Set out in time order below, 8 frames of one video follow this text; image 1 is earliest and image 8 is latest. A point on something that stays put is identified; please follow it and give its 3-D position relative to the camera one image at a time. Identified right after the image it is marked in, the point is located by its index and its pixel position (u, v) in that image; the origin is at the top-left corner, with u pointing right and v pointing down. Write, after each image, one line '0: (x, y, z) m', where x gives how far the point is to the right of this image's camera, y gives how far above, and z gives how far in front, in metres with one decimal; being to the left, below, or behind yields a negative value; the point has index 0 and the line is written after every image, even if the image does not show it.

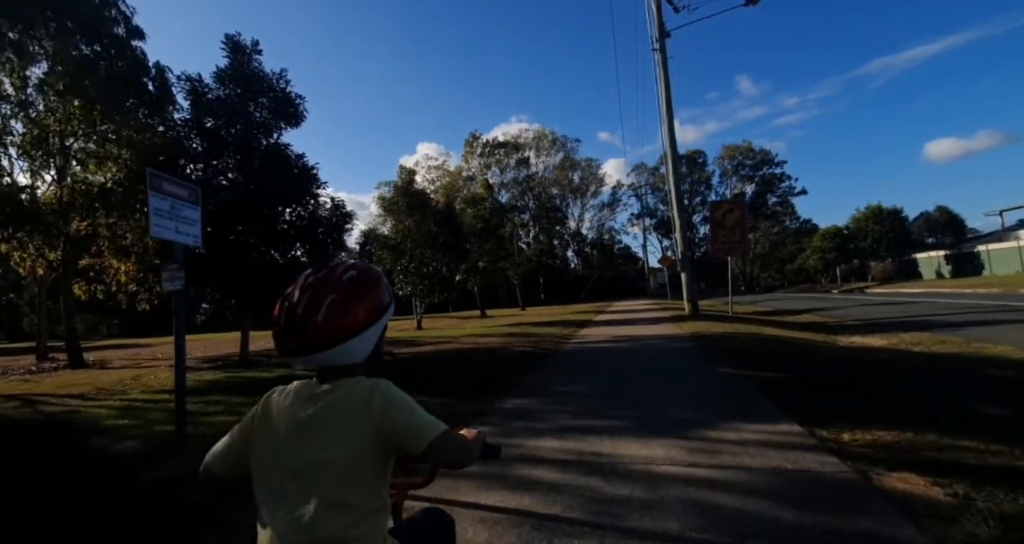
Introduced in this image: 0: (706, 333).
0: (+6.1, -1.9, +15.6) m
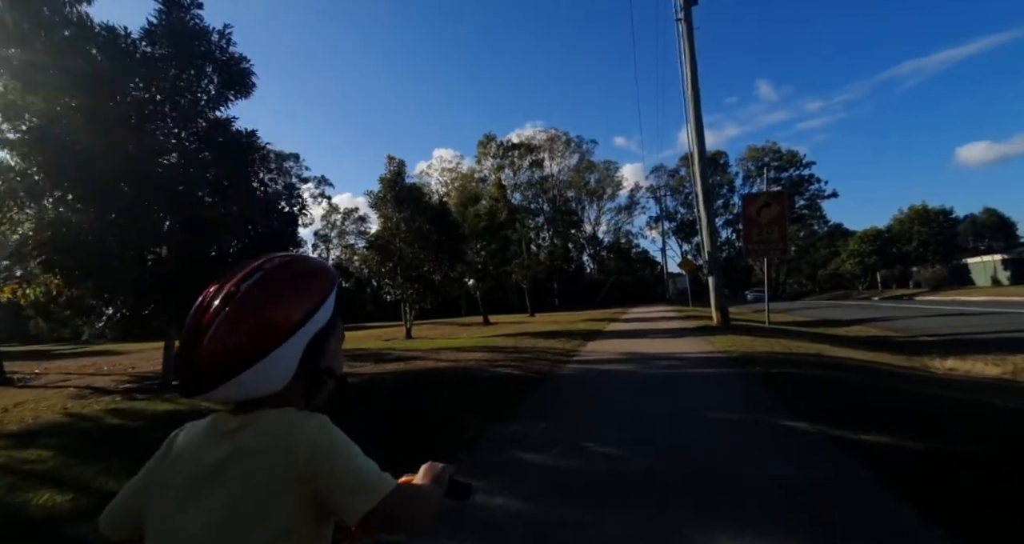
0: (+5.8, -2.0, +12.2) m
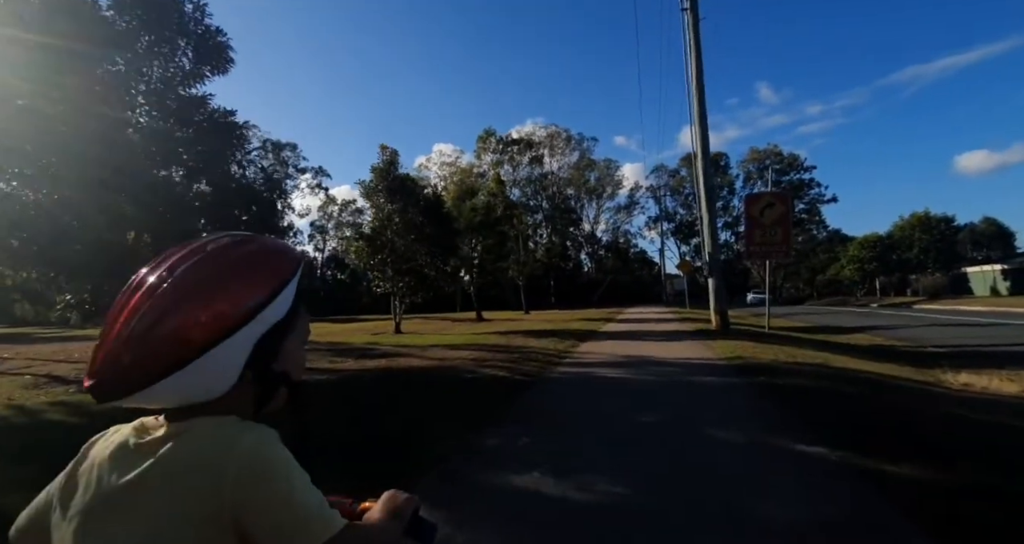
0: (+5.5, -2.0, +11.5) m
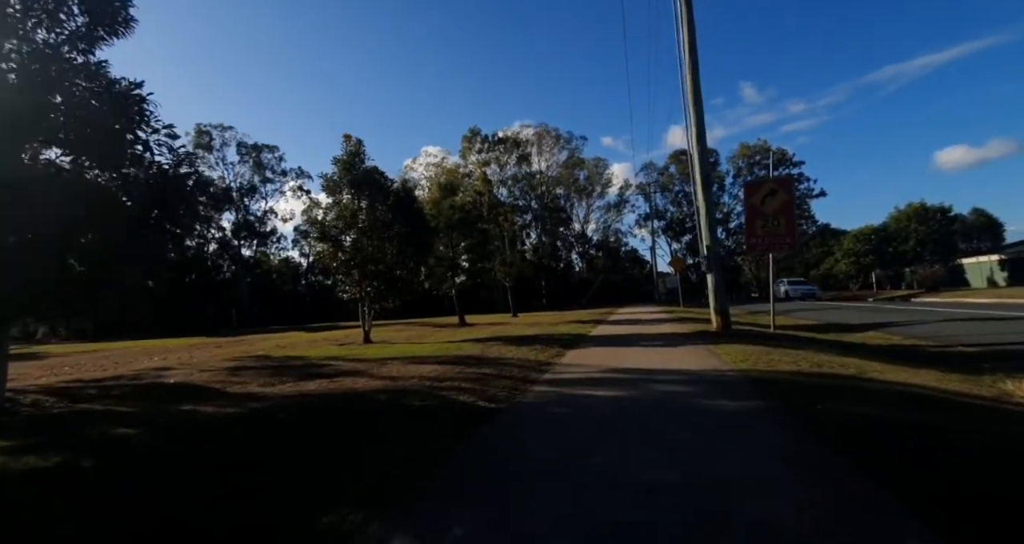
0: (+4.8, -1.9, +9.5) m
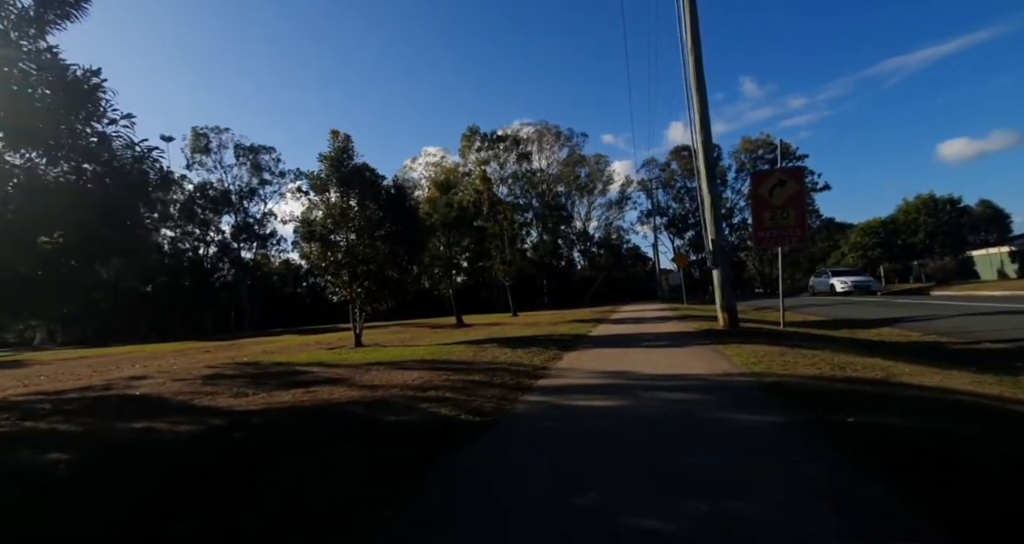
0: (+4.6, -1.7, +8.6) m
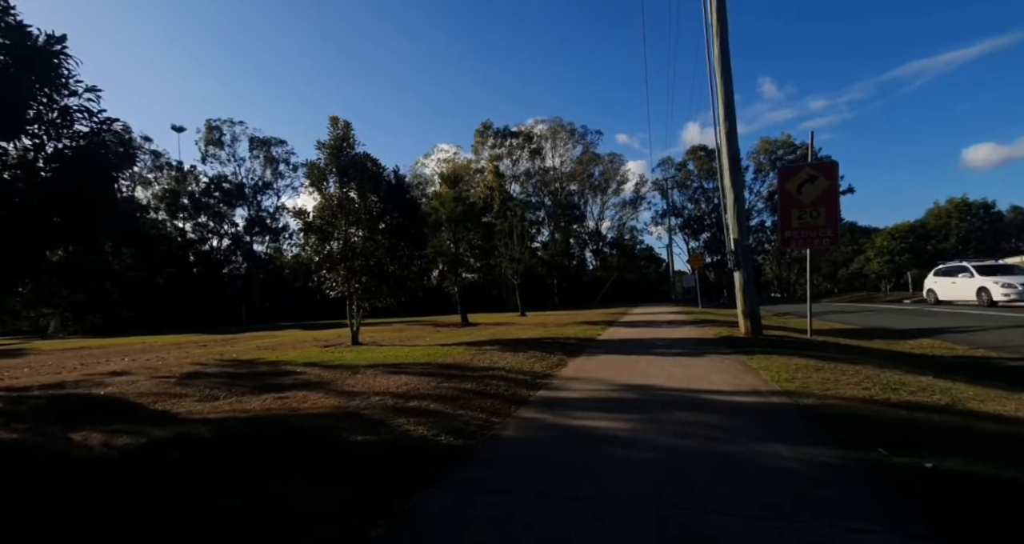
0: (+4.5, -1.8, +7.3) m
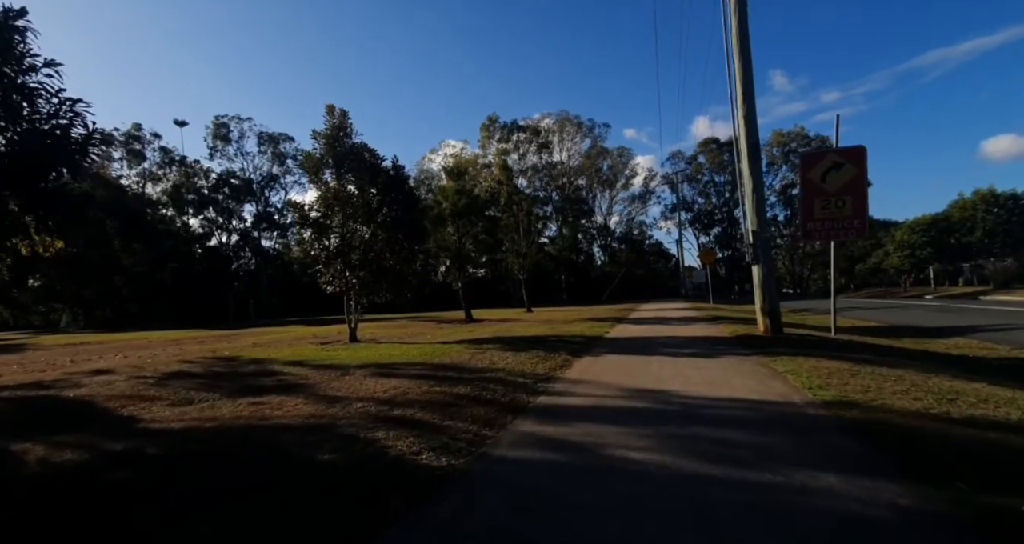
0: (+4.5, -1.7, +6.4) m
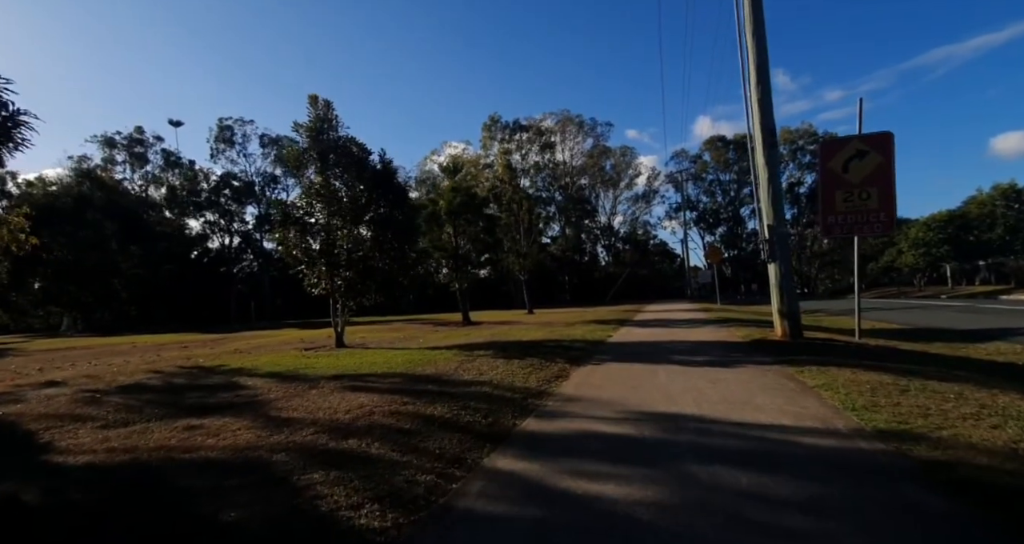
0: (+4.2, -1.6, +5.1) m
